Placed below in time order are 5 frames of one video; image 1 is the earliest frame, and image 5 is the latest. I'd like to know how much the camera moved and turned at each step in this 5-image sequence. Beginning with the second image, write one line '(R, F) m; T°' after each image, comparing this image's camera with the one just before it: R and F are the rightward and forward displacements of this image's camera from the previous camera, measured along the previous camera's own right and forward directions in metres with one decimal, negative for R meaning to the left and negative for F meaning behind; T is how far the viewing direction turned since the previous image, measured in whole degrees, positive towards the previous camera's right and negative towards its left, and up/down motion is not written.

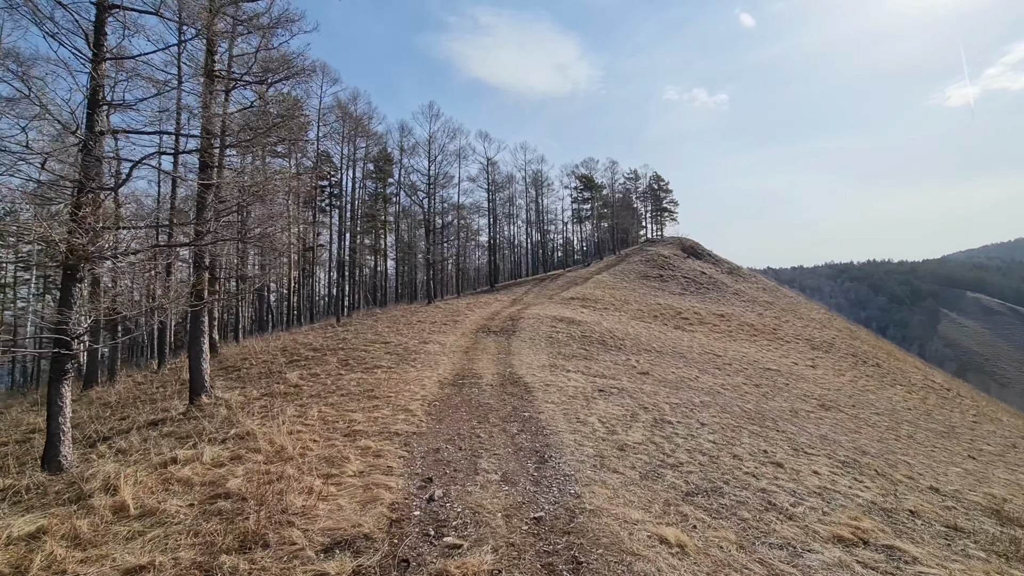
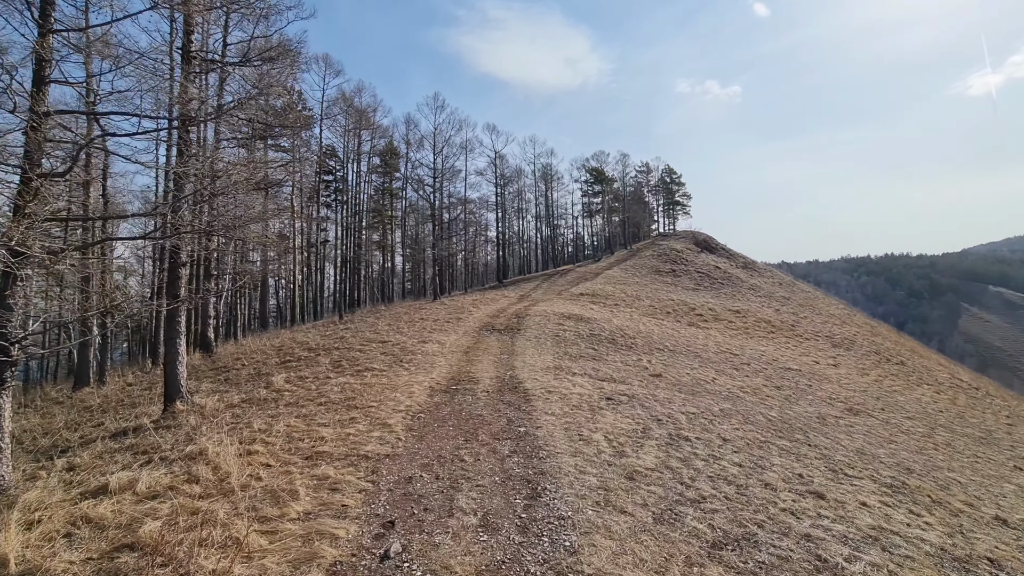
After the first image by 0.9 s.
(+0.2, +0.9) m; -1°
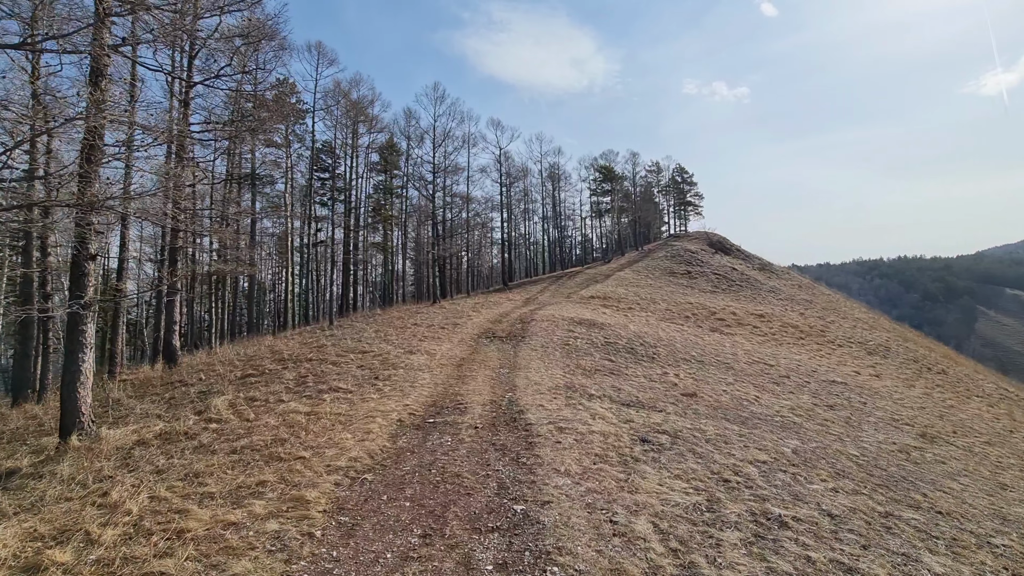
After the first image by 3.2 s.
(+0.1, +2.2) m; -1°
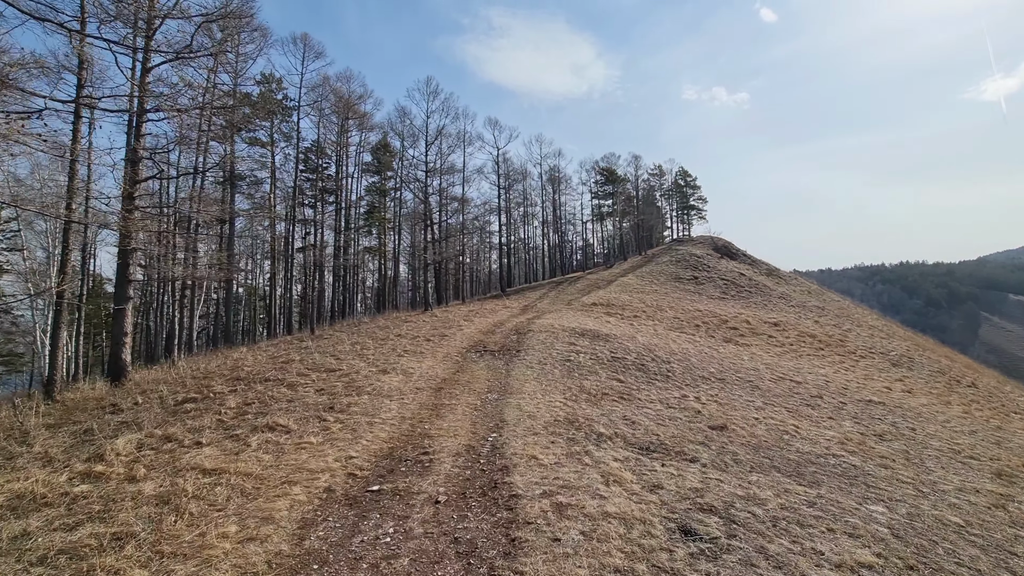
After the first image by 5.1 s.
(+0.2, +1.8) m; 0°
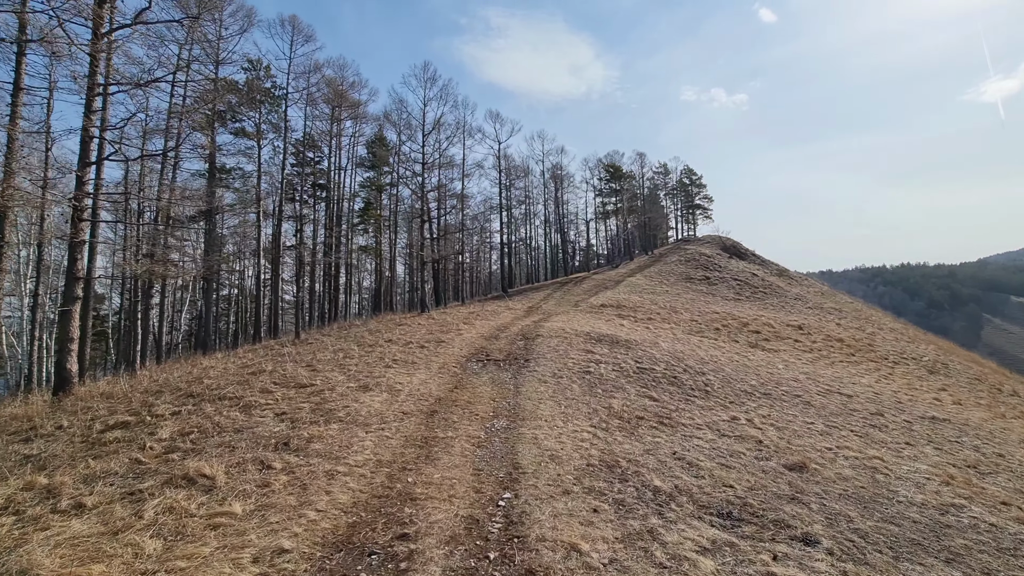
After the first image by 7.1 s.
(-0.2, +1.9) m; 0°
